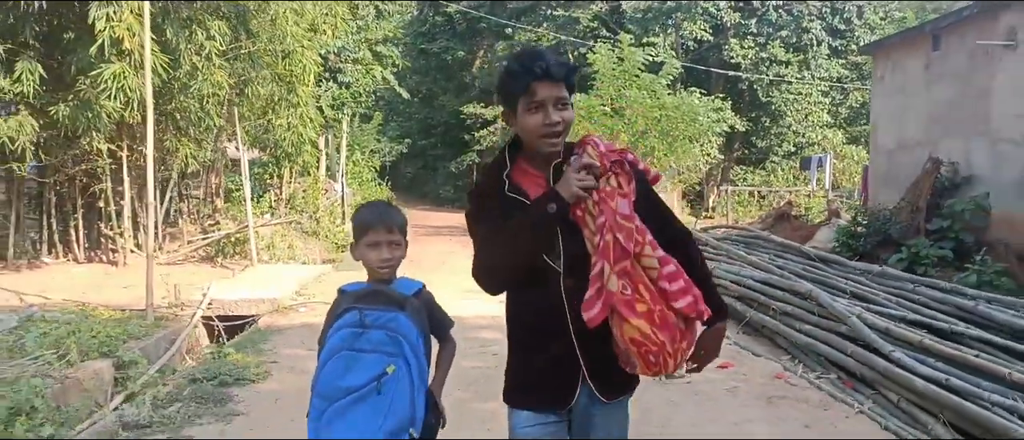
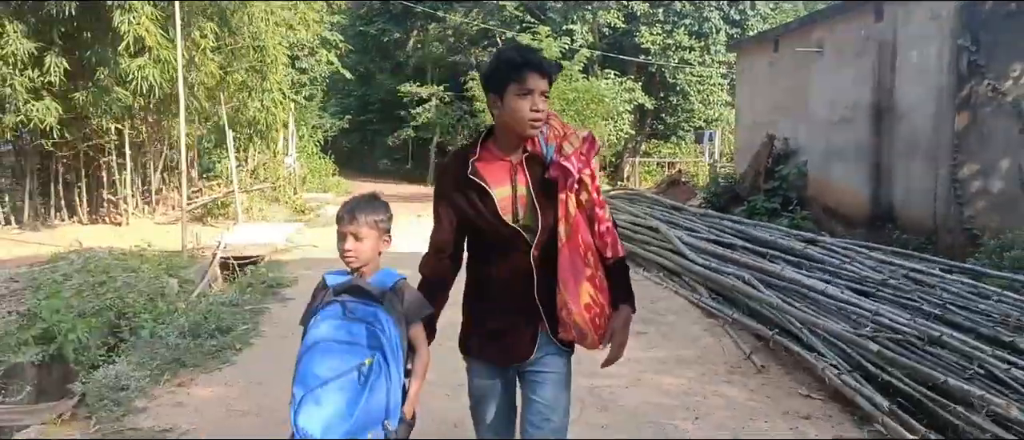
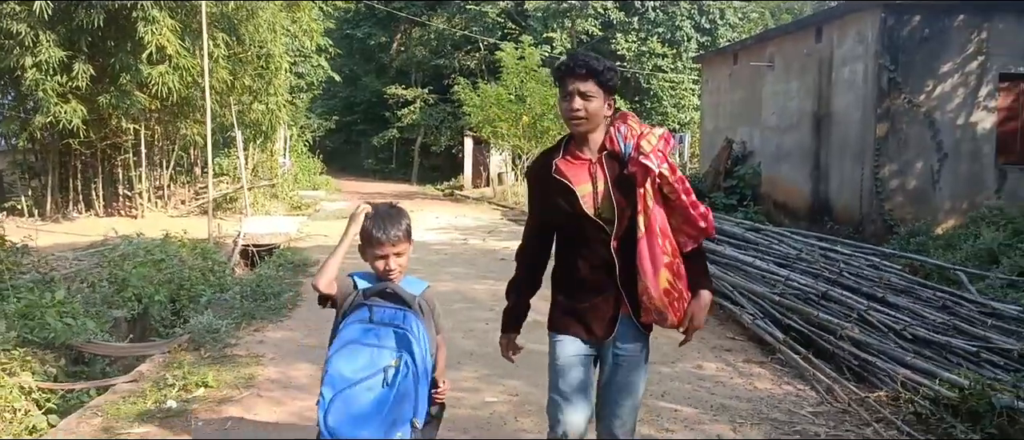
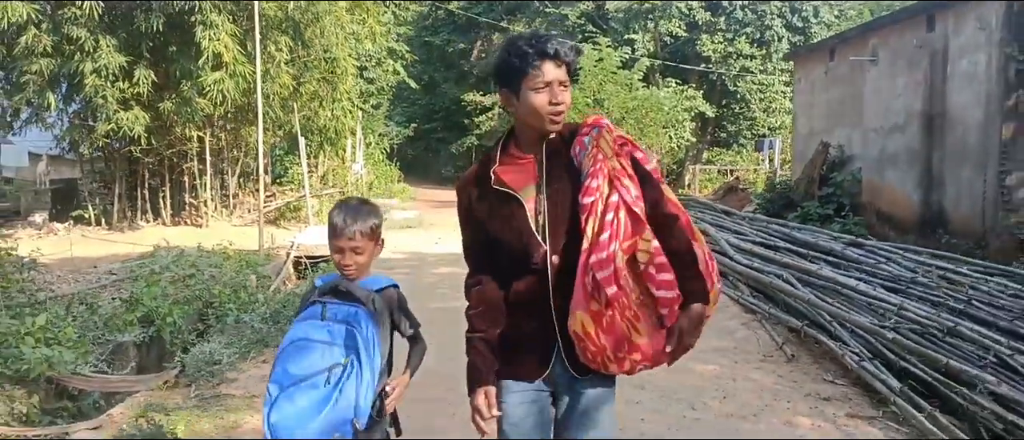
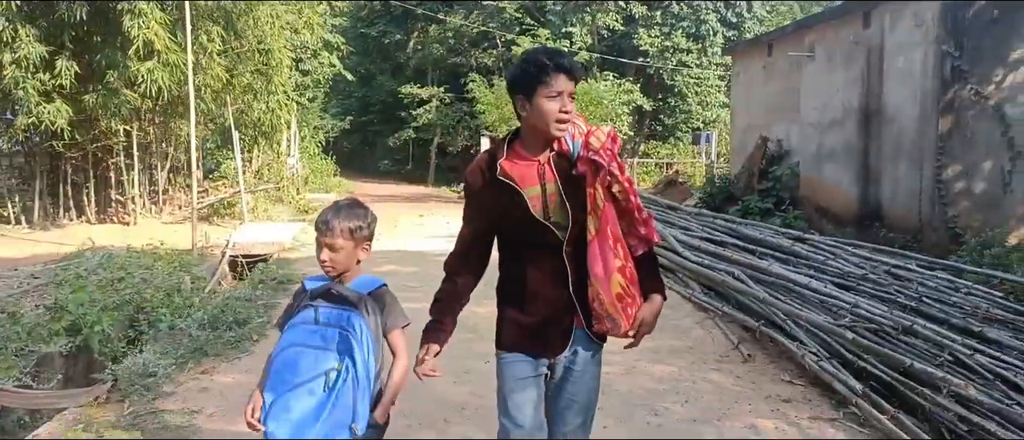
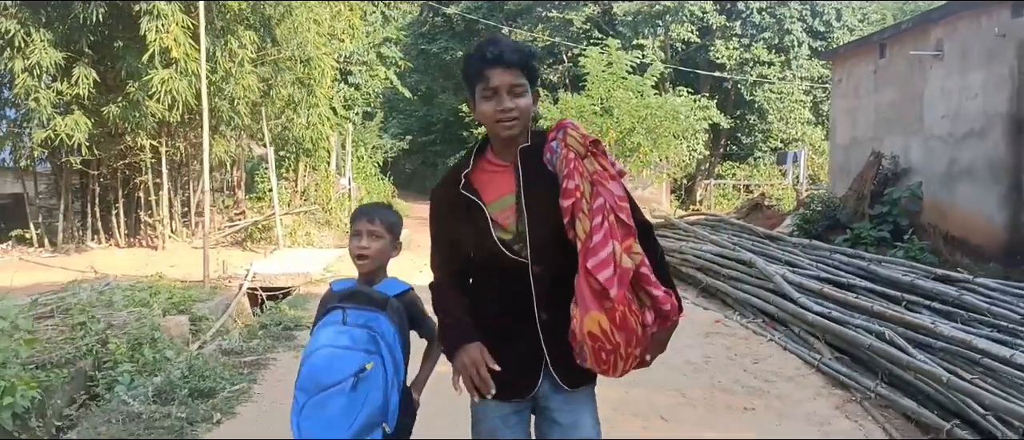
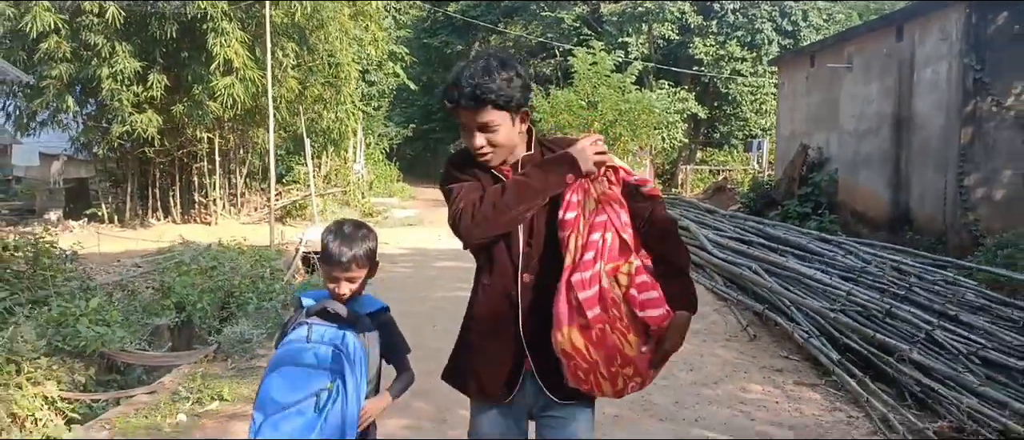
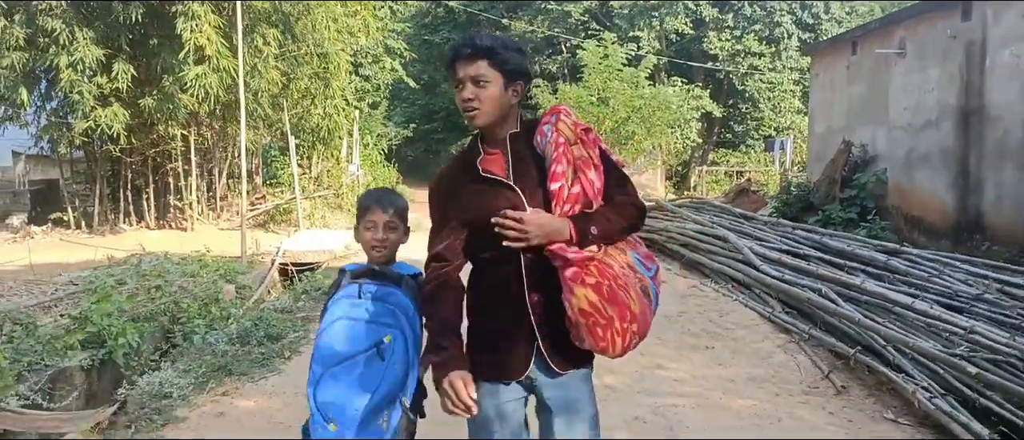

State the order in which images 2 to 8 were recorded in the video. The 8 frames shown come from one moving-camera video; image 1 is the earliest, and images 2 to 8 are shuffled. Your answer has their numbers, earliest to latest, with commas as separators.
6, 8, 4, 7, 2, 5, 3
